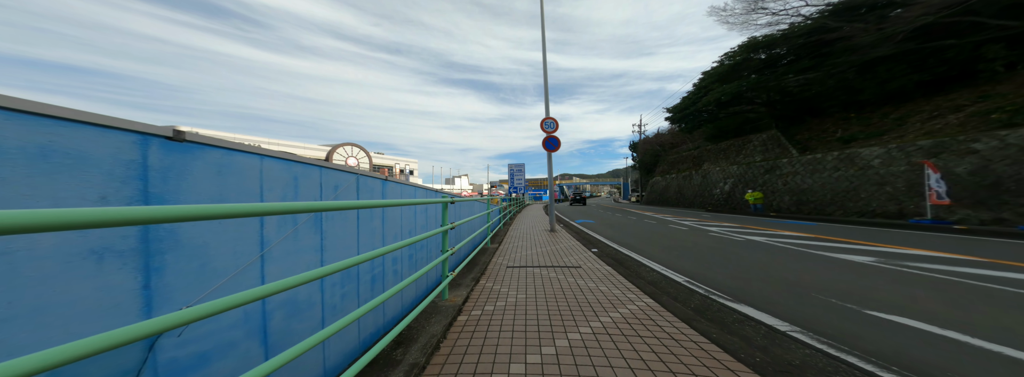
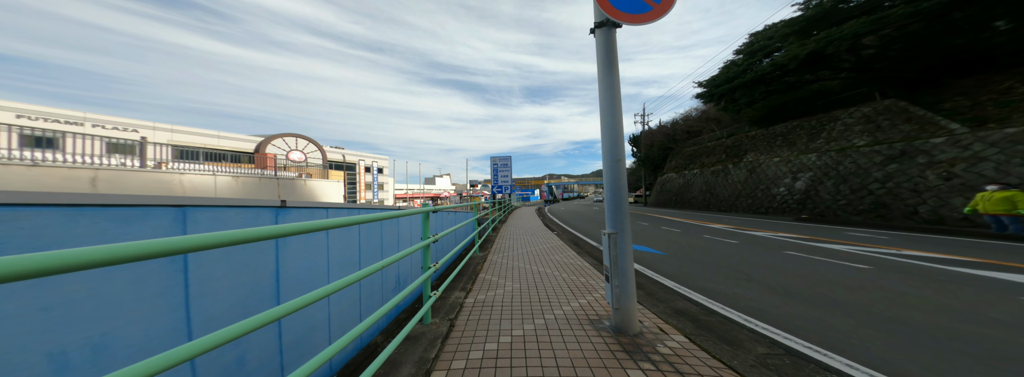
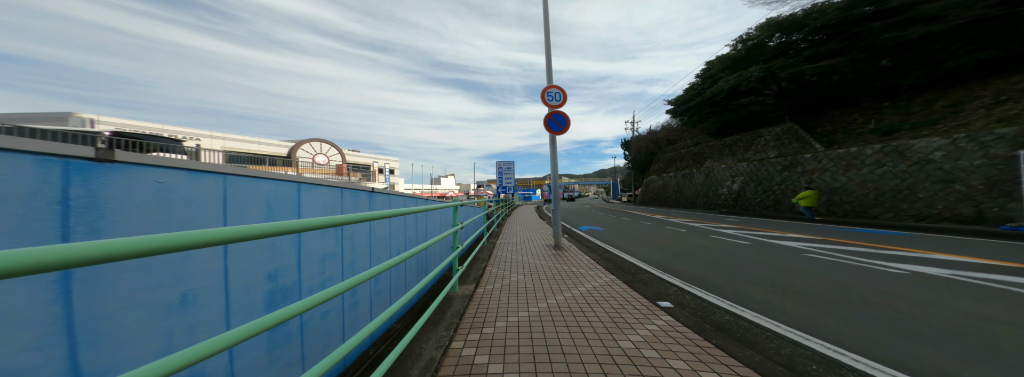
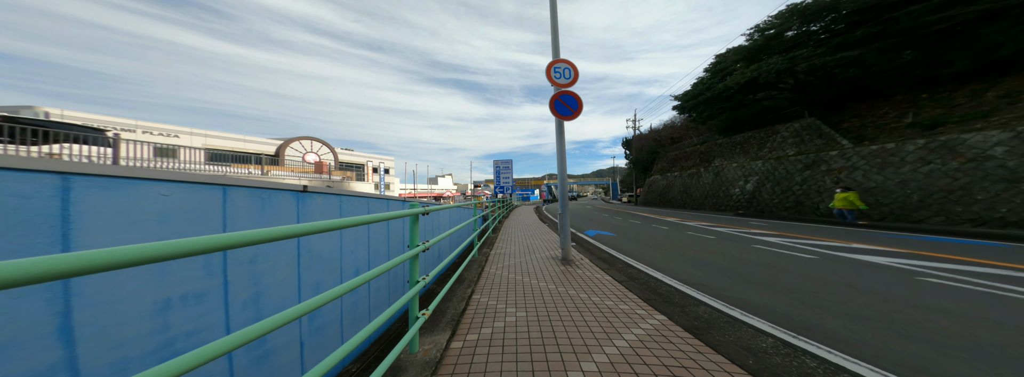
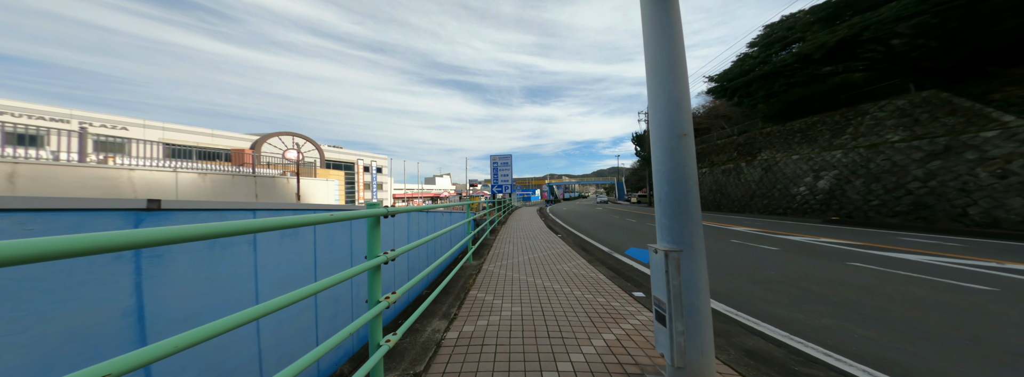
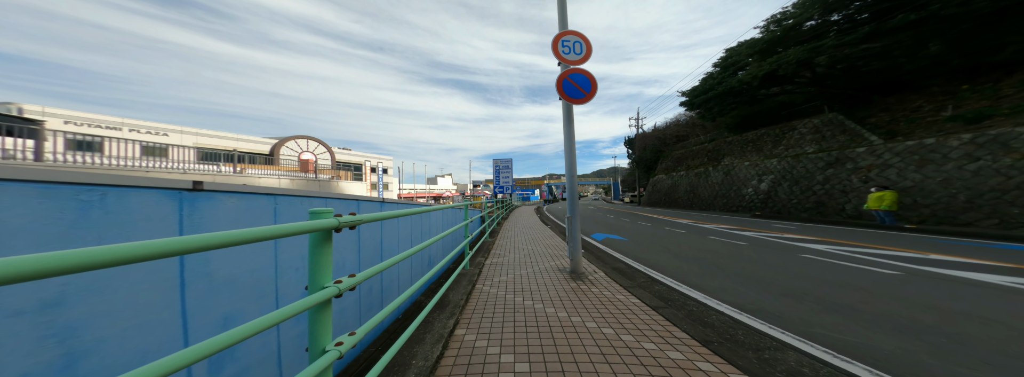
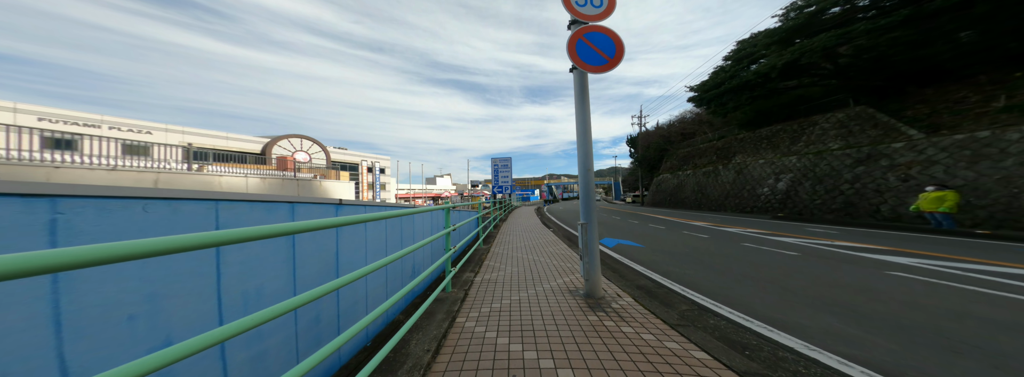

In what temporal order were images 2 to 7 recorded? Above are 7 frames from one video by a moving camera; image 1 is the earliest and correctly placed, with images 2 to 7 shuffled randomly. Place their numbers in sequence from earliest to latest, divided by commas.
3, 4, 6, 7, 2, 5
